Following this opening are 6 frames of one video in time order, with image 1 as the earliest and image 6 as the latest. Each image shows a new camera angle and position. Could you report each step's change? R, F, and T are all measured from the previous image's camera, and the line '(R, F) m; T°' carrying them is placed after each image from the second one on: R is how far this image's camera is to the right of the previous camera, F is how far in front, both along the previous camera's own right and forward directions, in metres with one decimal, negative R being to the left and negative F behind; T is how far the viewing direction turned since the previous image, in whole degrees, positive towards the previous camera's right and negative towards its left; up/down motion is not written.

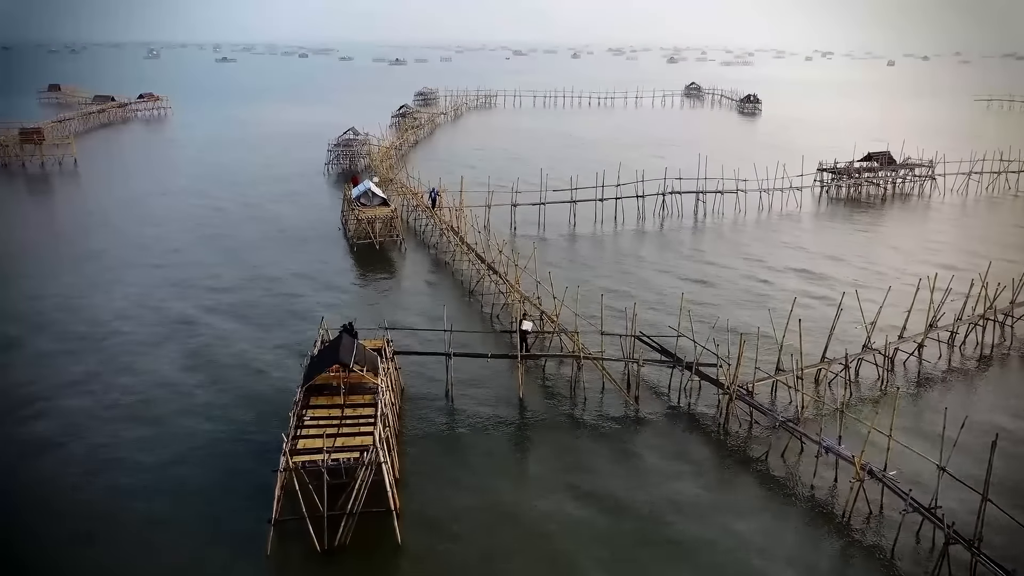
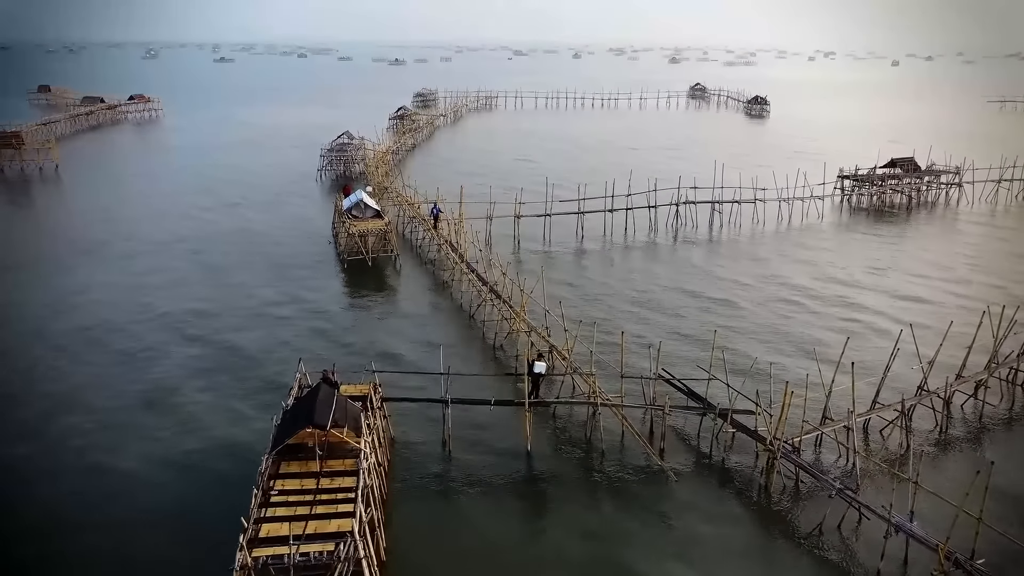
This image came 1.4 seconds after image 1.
(-0.1, +1.8) m; 0°
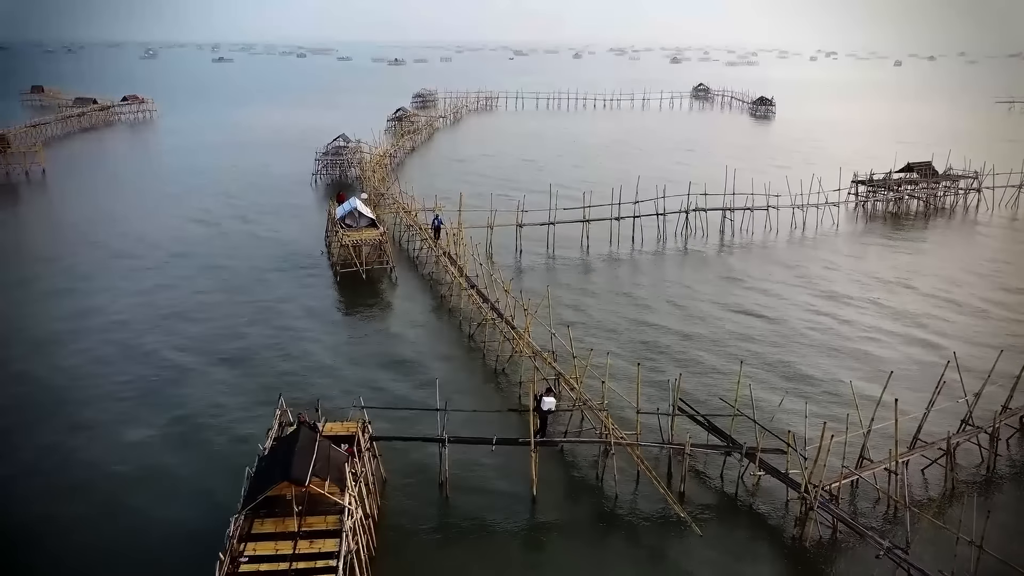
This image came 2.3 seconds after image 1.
(-0.1, +1.2) m; 0°
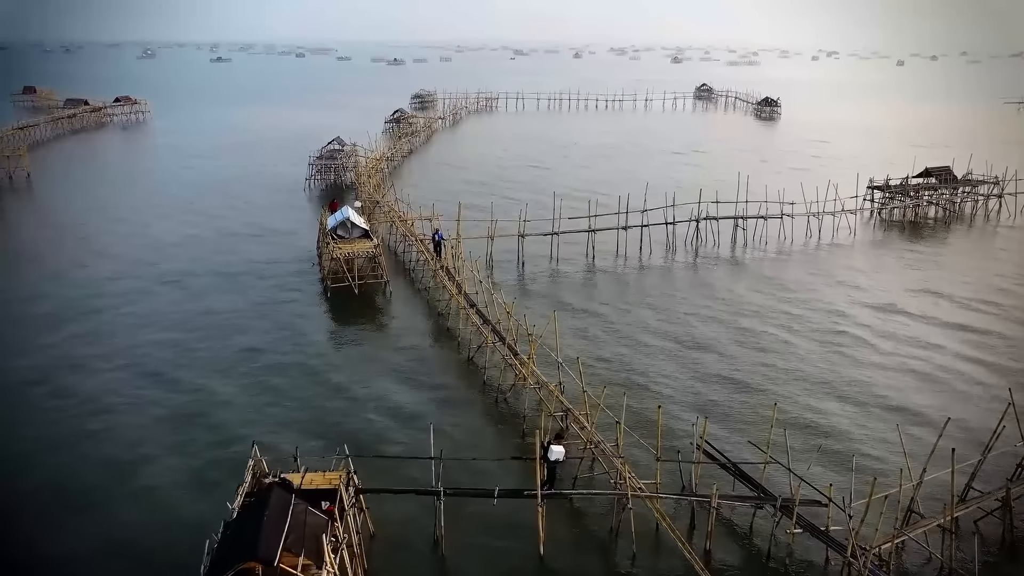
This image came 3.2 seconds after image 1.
(-0.1, +1.2) m; 0°
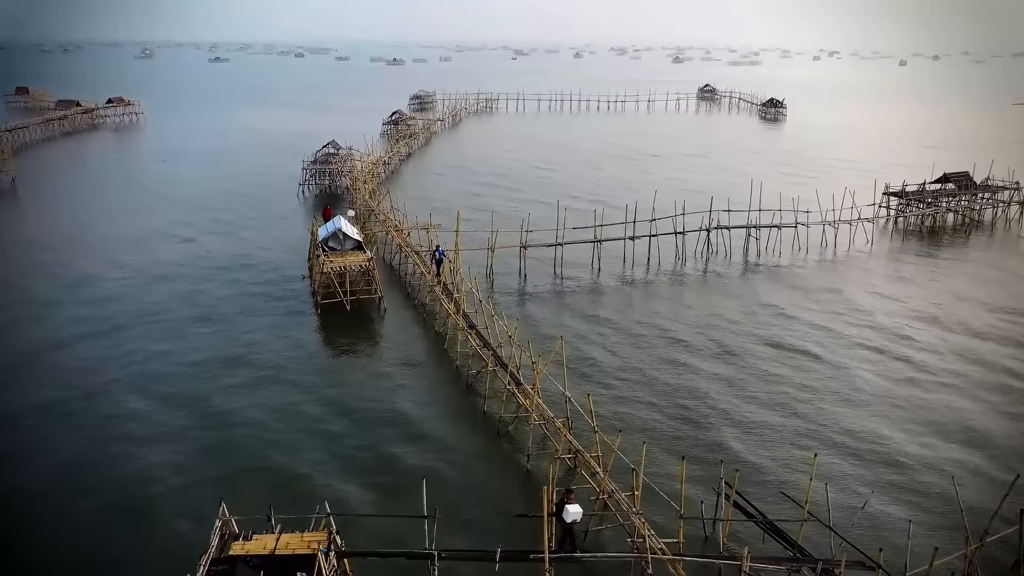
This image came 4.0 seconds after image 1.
(0.0, +1.1) m; 0°
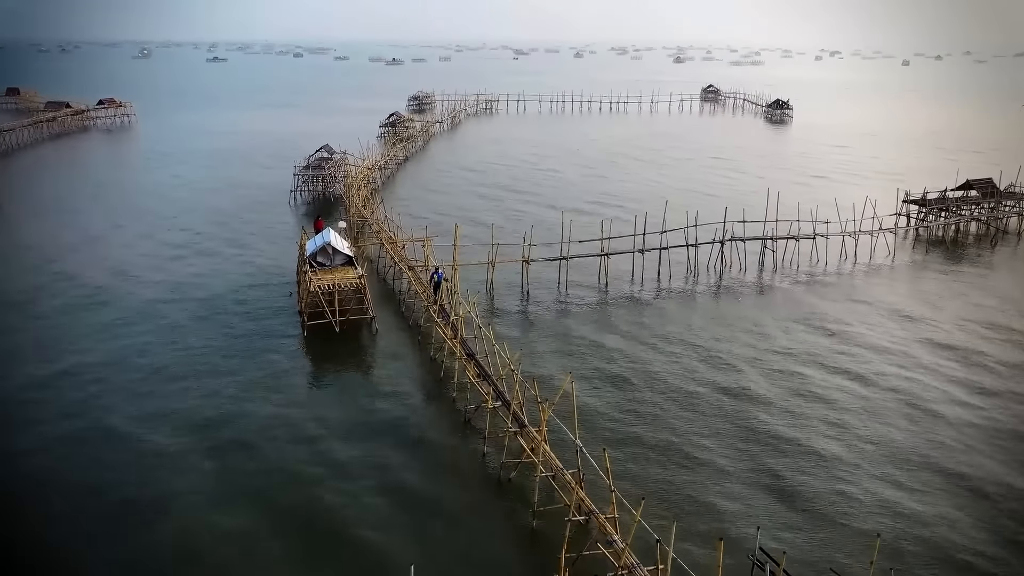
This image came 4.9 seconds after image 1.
(0.0, +1.3) m; 0°
